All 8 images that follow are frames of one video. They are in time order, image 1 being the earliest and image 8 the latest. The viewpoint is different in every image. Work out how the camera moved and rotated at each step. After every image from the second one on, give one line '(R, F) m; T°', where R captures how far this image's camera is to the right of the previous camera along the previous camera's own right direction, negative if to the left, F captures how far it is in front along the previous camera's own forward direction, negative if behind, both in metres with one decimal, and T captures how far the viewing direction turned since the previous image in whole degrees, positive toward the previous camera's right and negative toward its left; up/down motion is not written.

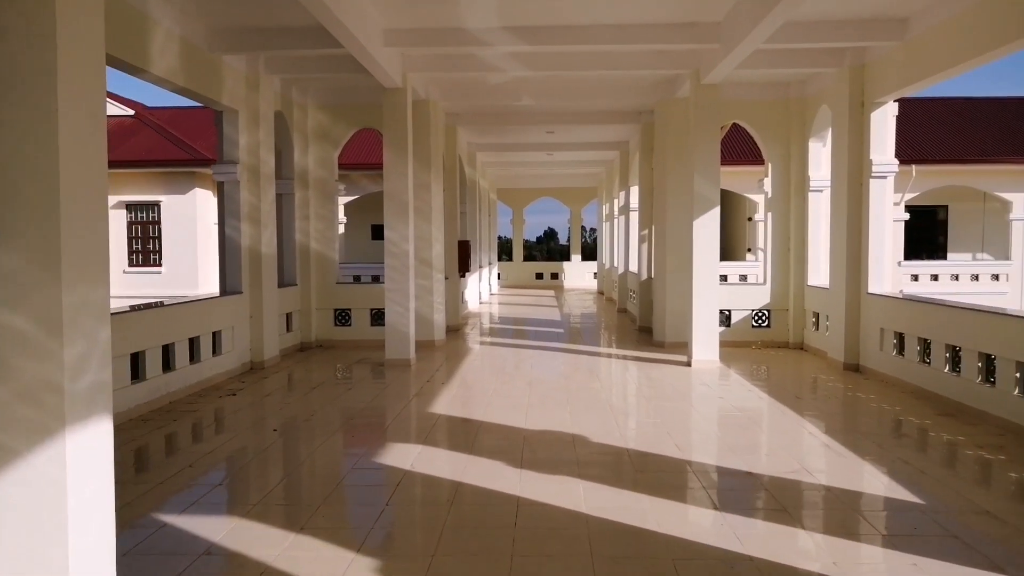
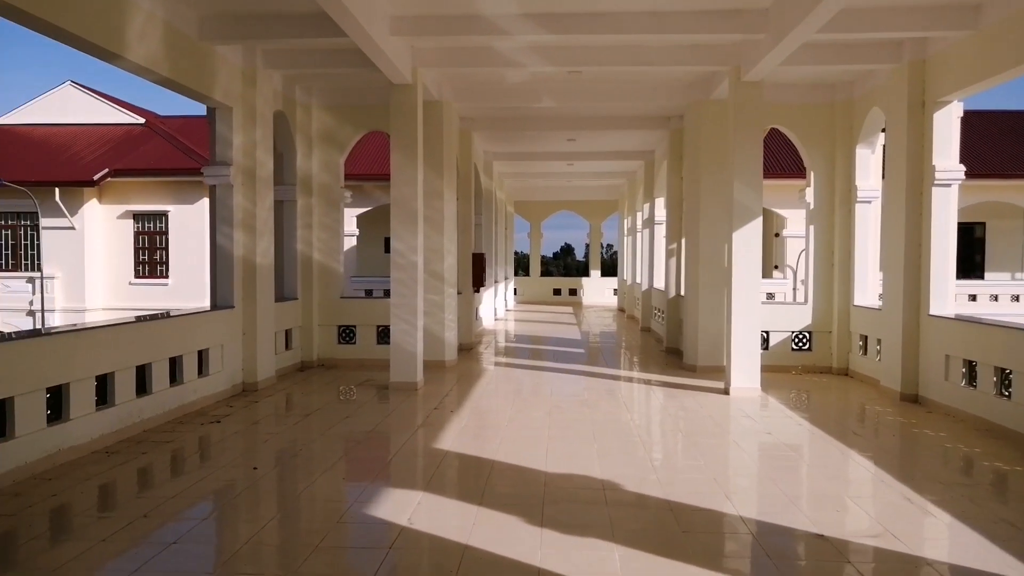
(0.0, +0.9) m; -1°
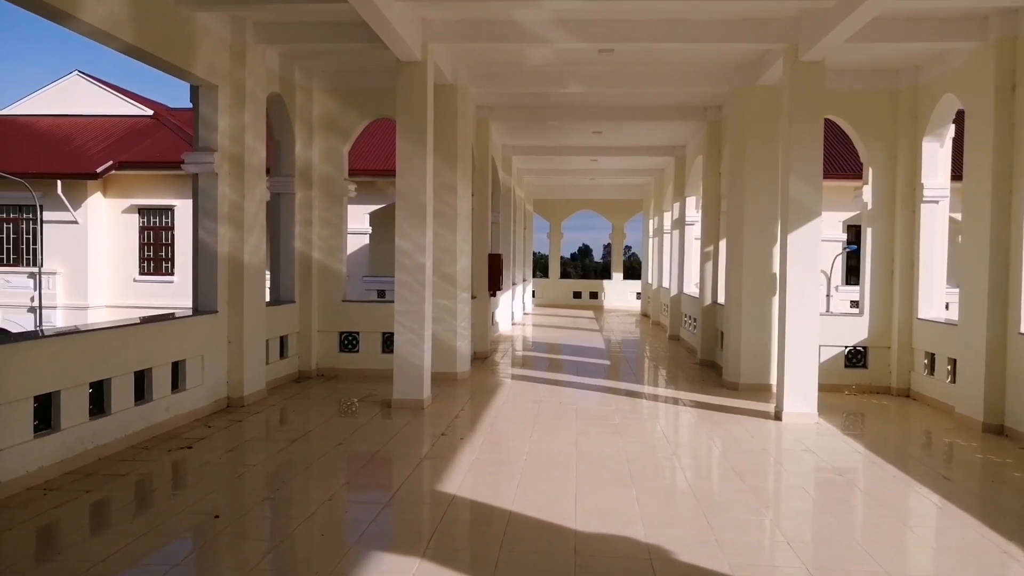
(0.0, +1.0) m; -1°
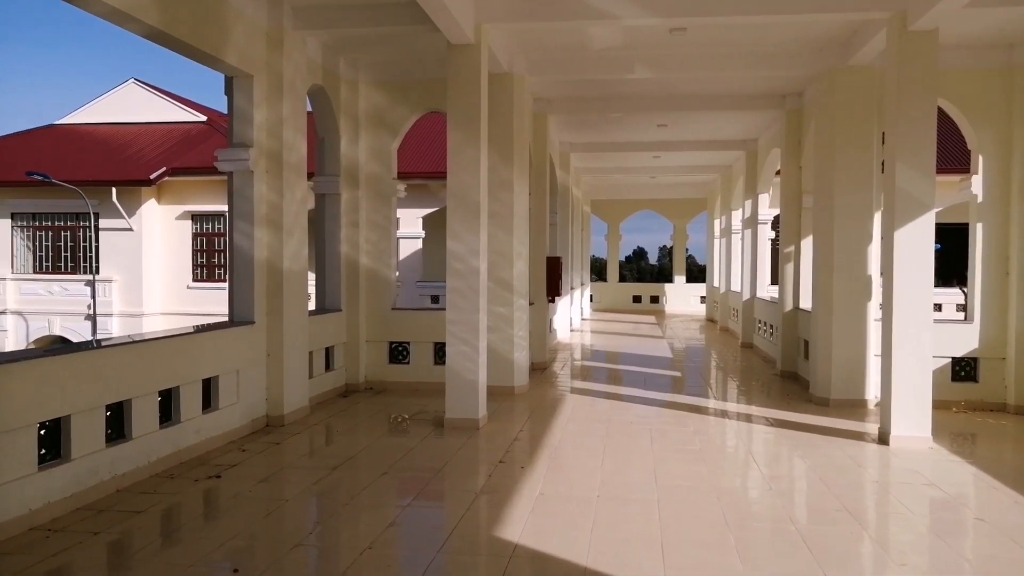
(-0.1, +0.8) m; -4°
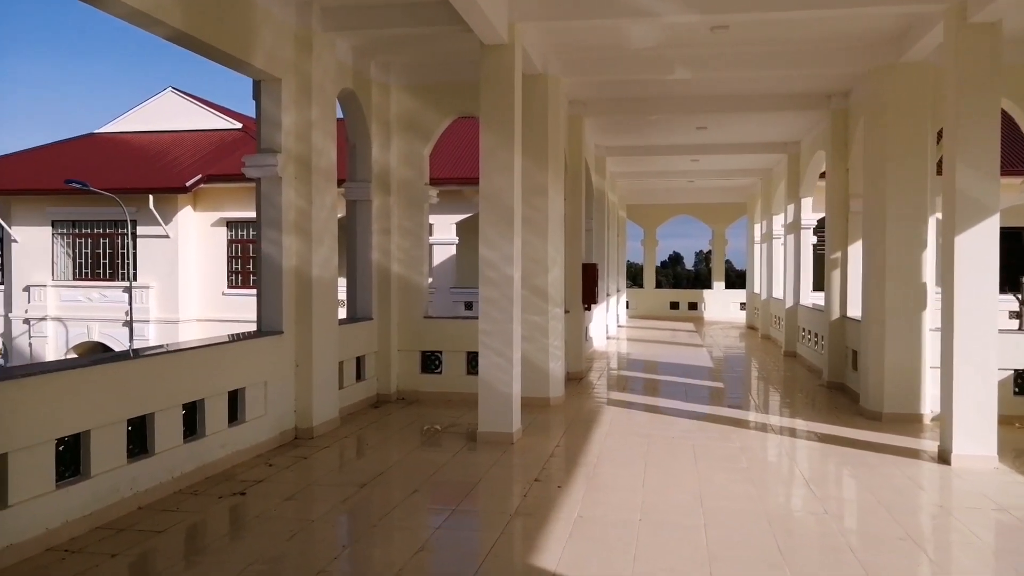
(0.0, +0.3) m; -2°
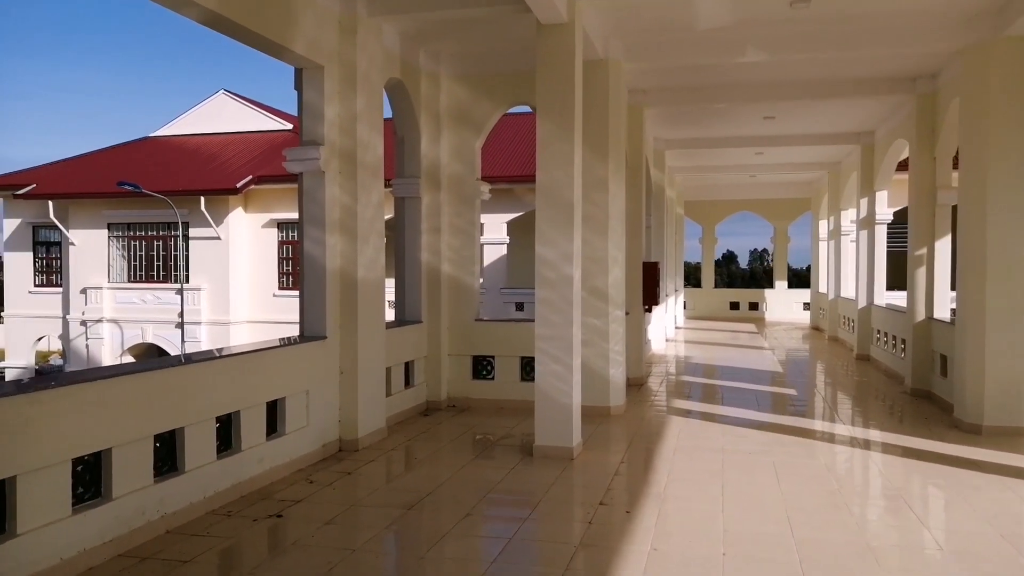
(-0.1, +0.5) m; -3°
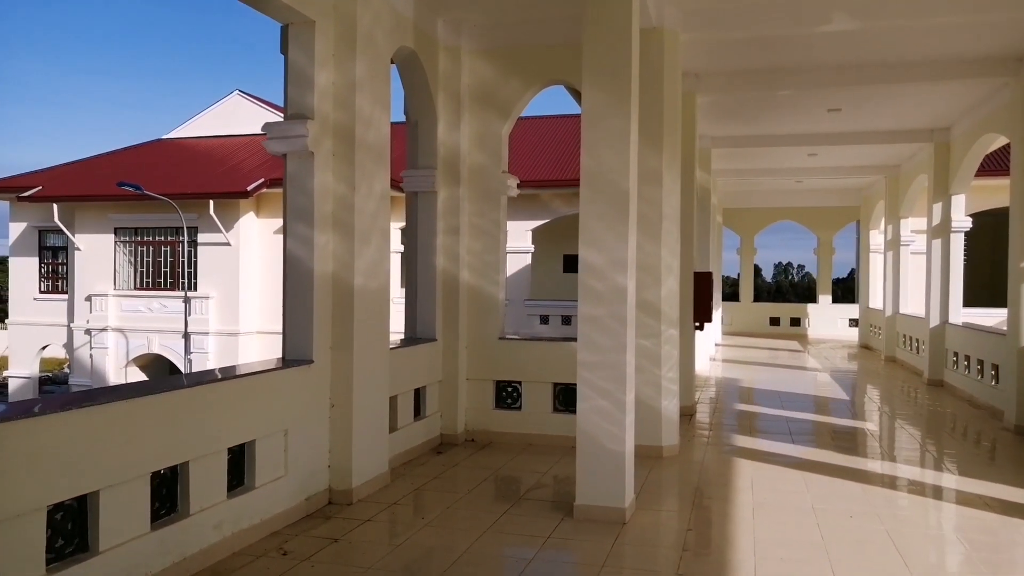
(-0.1, +1.3) m; -1°
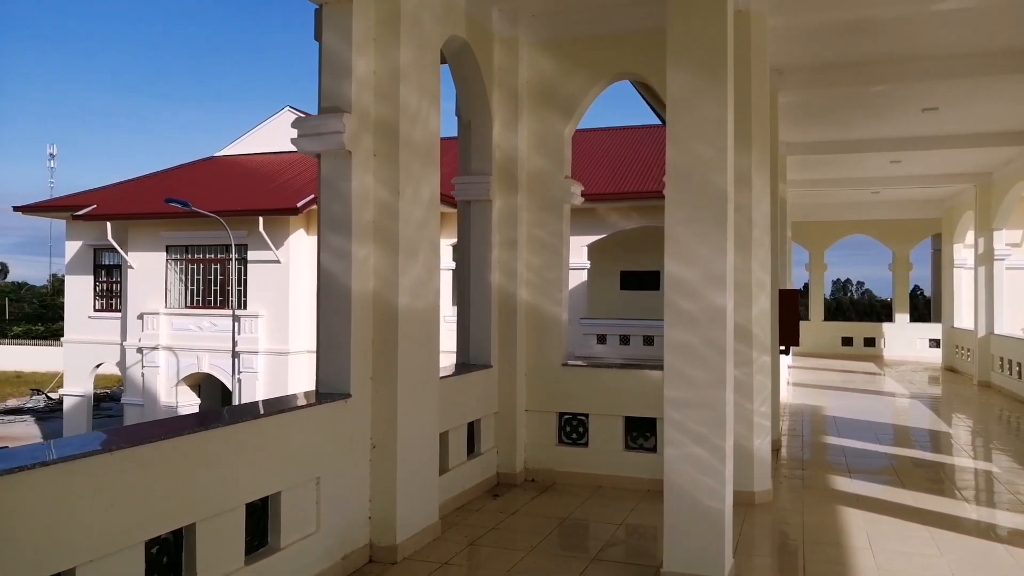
(-0.1, +0.8) m; -4°
